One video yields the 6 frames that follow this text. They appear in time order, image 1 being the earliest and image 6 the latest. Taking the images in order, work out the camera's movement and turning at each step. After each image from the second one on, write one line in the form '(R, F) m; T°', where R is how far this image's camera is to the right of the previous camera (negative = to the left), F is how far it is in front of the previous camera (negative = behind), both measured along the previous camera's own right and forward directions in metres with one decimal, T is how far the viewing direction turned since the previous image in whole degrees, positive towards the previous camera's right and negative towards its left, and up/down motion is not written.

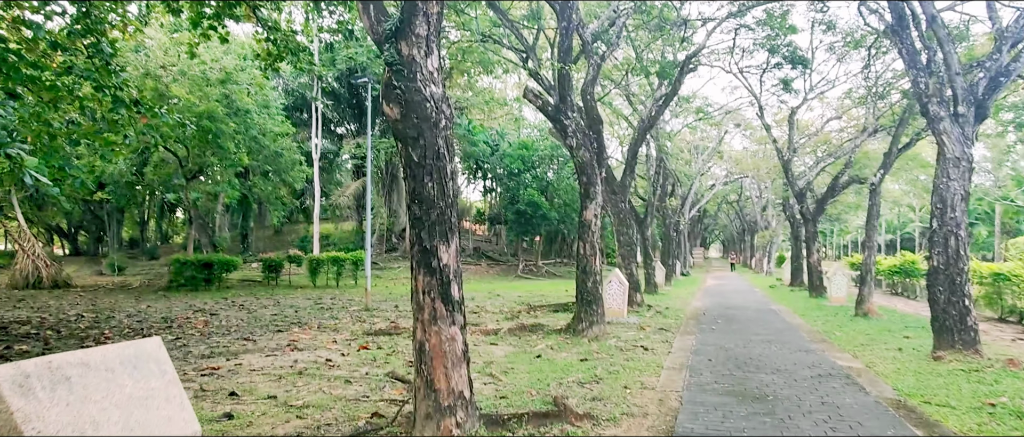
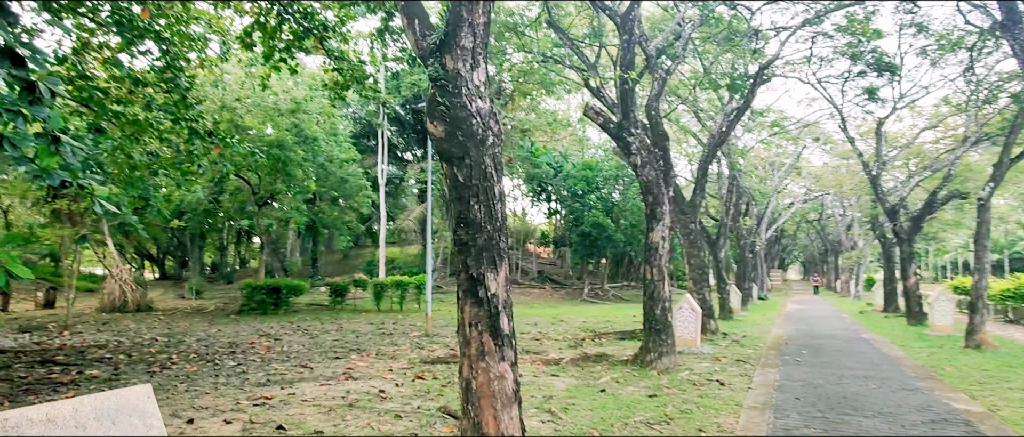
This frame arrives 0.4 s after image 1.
(+0.1, +0.4) m; -6°
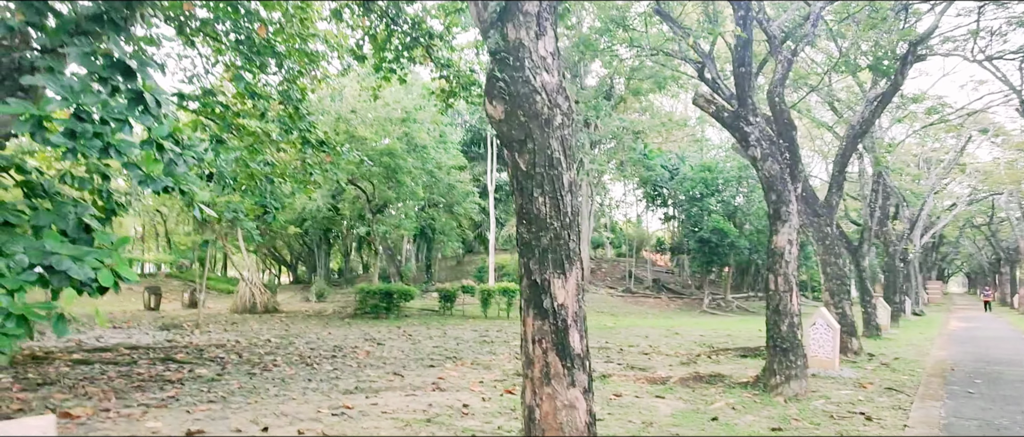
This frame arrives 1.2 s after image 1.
(+0.2, +0.7) m; -11°
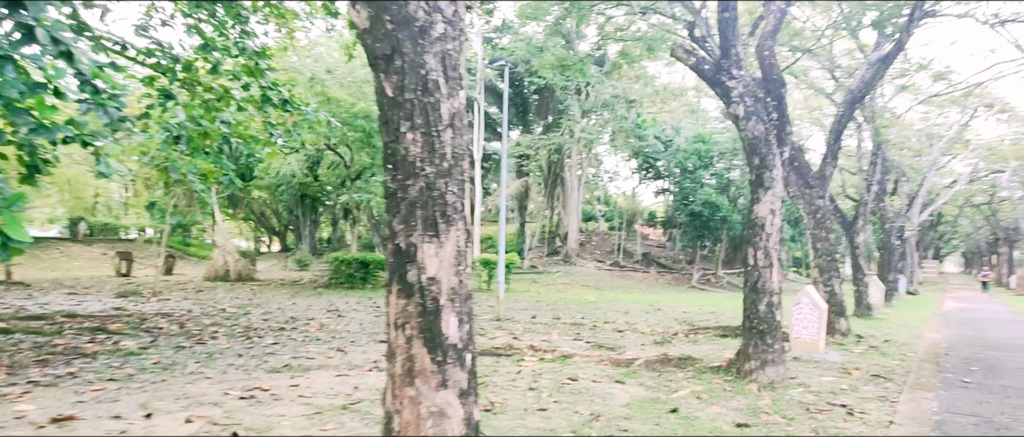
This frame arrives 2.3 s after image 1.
(+0.5, +0.8) m; 0°
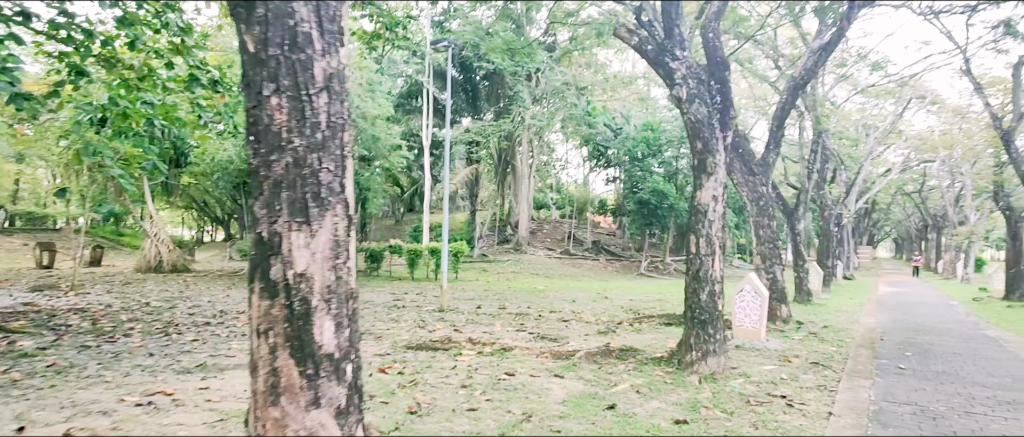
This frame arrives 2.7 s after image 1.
(+0.2, +0.3) m; +4°
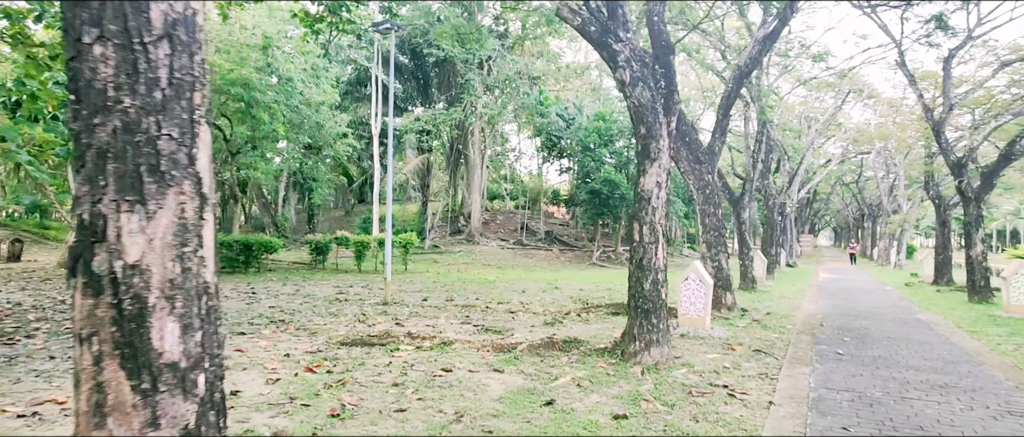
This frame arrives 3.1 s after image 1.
(+0.2, +0.3) m; +4°
